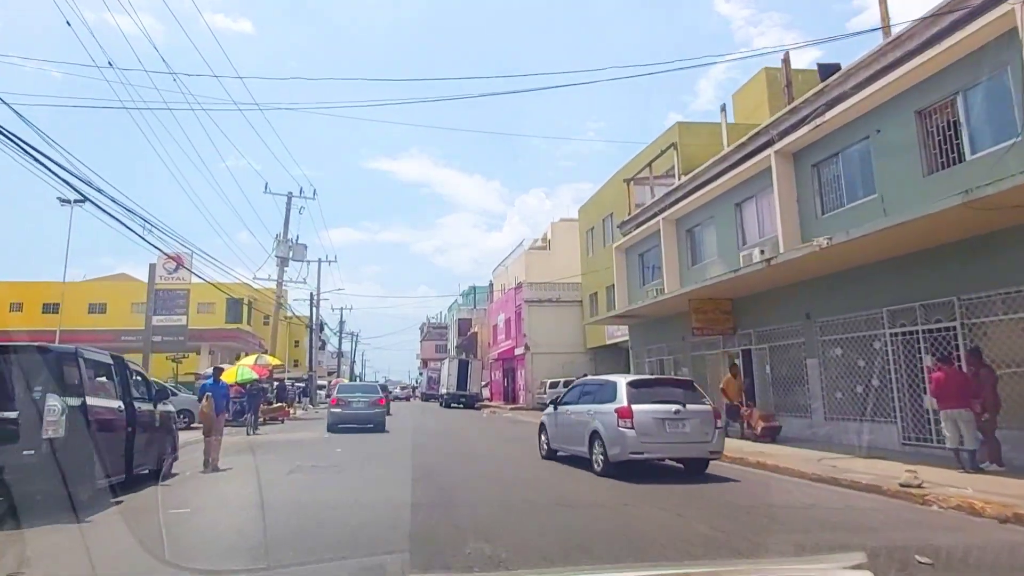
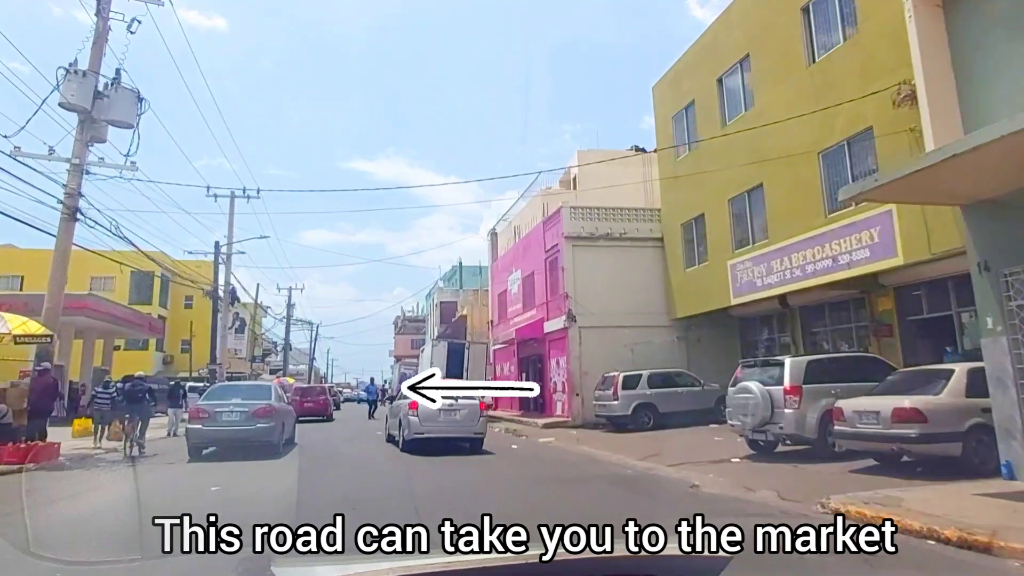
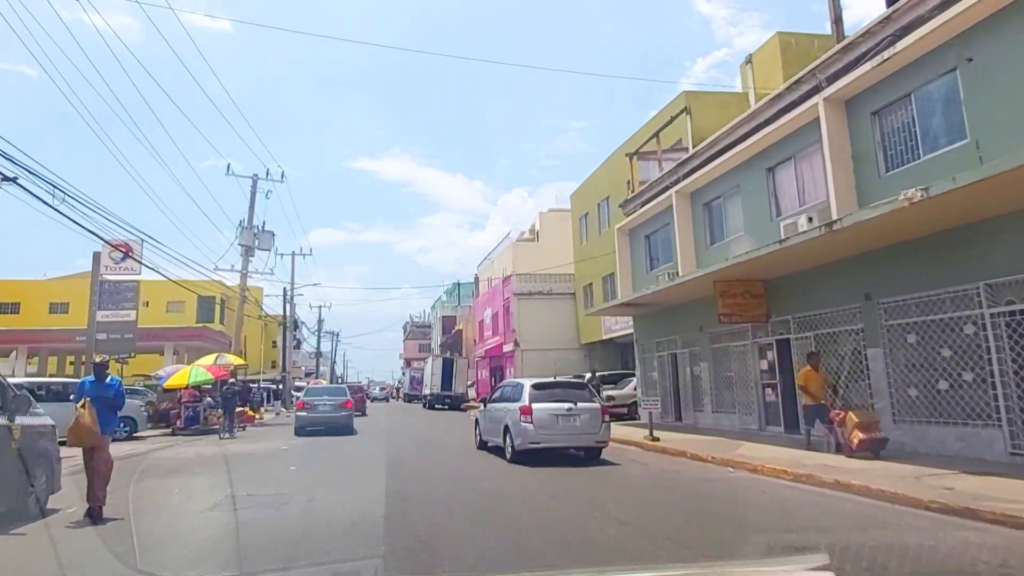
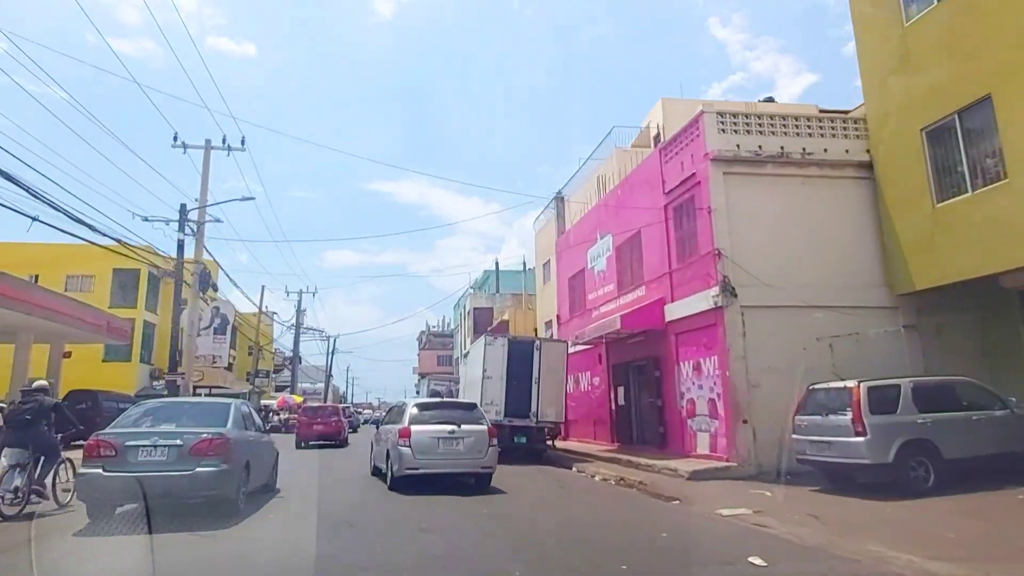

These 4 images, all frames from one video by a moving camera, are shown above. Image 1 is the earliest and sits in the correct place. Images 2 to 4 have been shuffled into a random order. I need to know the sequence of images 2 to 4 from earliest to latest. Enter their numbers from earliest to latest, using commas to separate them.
3, 2, 4
